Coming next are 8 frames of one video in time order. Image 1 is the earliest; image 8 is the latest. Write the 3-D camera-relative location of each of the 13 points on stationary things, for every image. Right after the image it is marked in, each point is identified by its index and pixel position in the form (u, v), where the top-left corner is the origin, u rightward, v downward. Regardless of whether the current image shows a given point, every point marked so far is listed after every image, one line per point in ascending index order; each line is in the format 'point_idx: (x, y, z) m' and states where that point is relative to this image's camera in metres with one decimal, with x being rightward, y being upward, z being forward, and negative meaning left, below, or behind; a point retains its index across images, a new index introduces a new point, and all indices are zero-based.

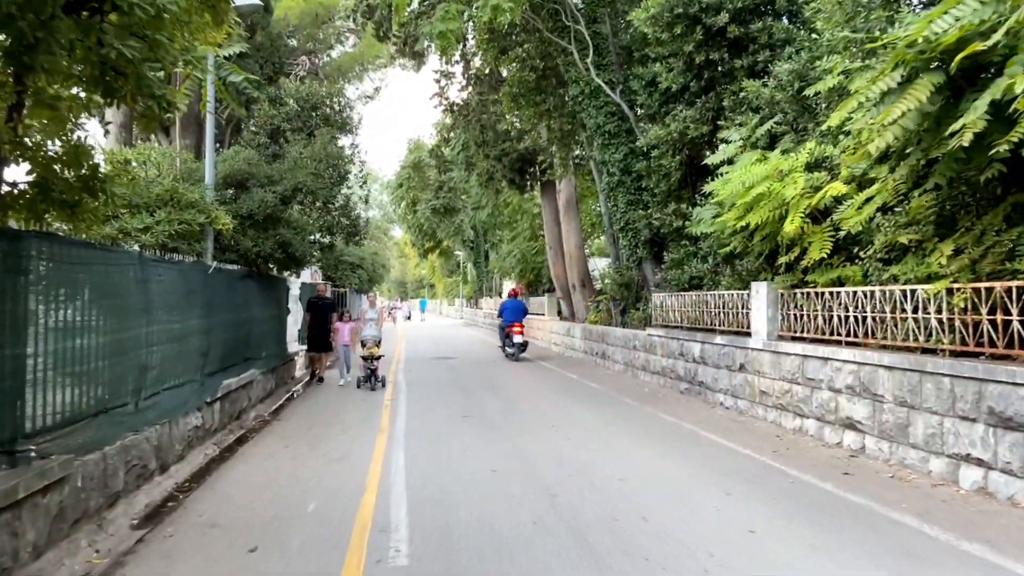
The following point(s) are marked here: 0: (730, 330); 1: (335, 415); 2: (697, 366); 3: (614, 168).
0: (+3.2, -0.6, +11.3) m
1: (-2.5, -1.9, +11.1) m
2: (+2.9, -1.2, +12.2) m
3: (+2.1, +2.5, +16.3) m
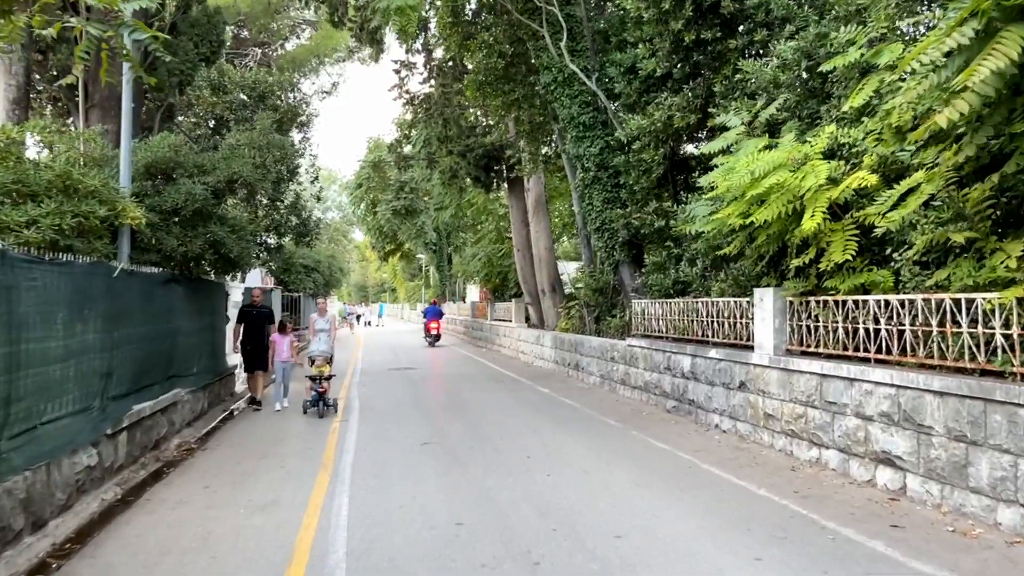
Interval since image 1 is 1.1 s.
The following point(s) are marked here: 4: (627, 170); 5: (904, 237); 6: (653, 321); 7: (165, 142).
0: (+2.7, -0.7, +10.0) m
1: (-2.9, -1.9, +9.5) m
2: (+2.4, -1.3, +10.8) m
3: (+1.5, +2.4, +14.9) m
4: (+2.1, +2.2, +14.3) m
5: (+3.7, +0.5, +7.3) m
6: (+2.3, -0.5, +12.6) m
7: (-5.0, +2.1, +11.2) m
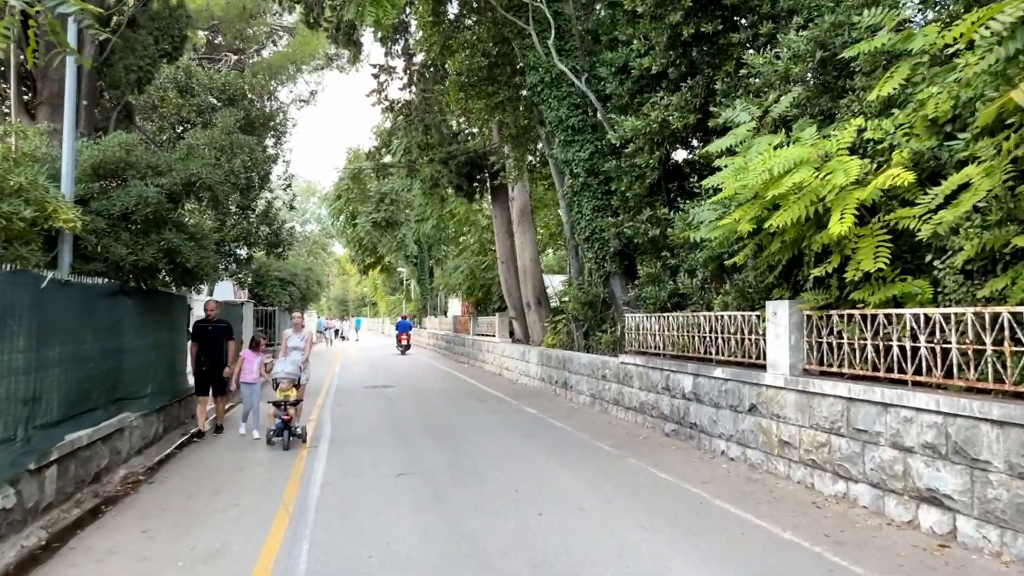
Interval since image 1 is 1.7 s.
0: (+2.6, -0.9, +9.1) m
1: (-3.1, -2.1, +8.5) m
2: (+2.2, -1.5, +9.9) m
3: (+1.2, +2.1, +14.0) m
4: (+1.9, +1.9, +13.5) m
5: (+3.6, +0.4, +6.4) m
6: (+2.1, -0.7, +11.7) m
7: (-5.2, +1.9, +10.2) m
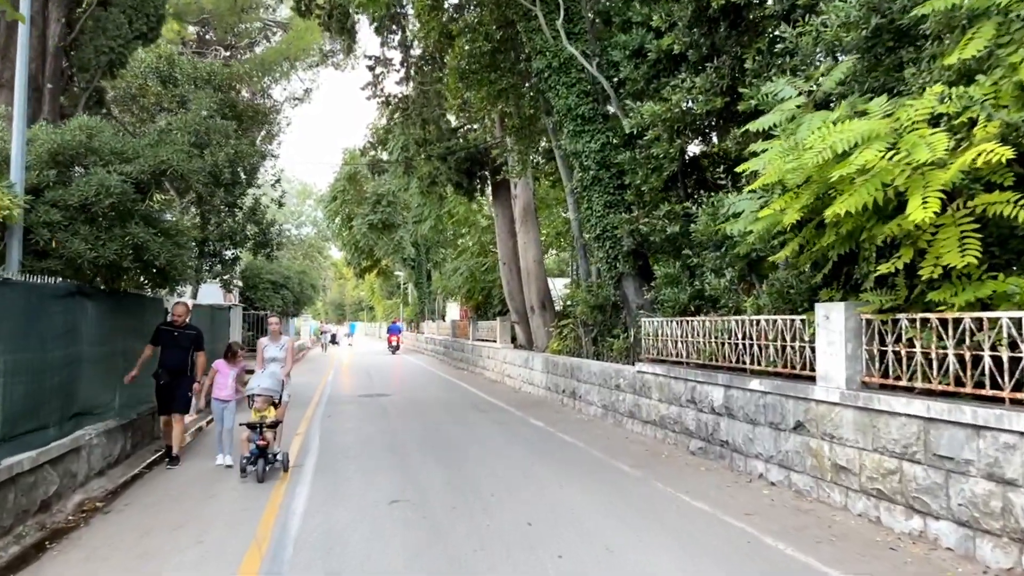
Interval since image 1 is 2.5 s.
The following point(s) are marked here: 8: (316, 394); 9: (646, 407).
0: (+2.7, -0.9, +8.0) m
1: (-3.0, -2.1, +7.4) m
2: (+2.3, -1.5, +8.8) m
3: (+1.3, +2.1, +13.0) m
4: (+2.0, +1.9, +12.4) m
5: (+3.7, +0.4, +5.4) m
6: (+2.1, -0.7, +10.6) m
7: (-5.1, +1.9, +9.1) m
8: (-4.7, -2.6, +18.8) m
9: (+1.9, -1.7, +10.9) m
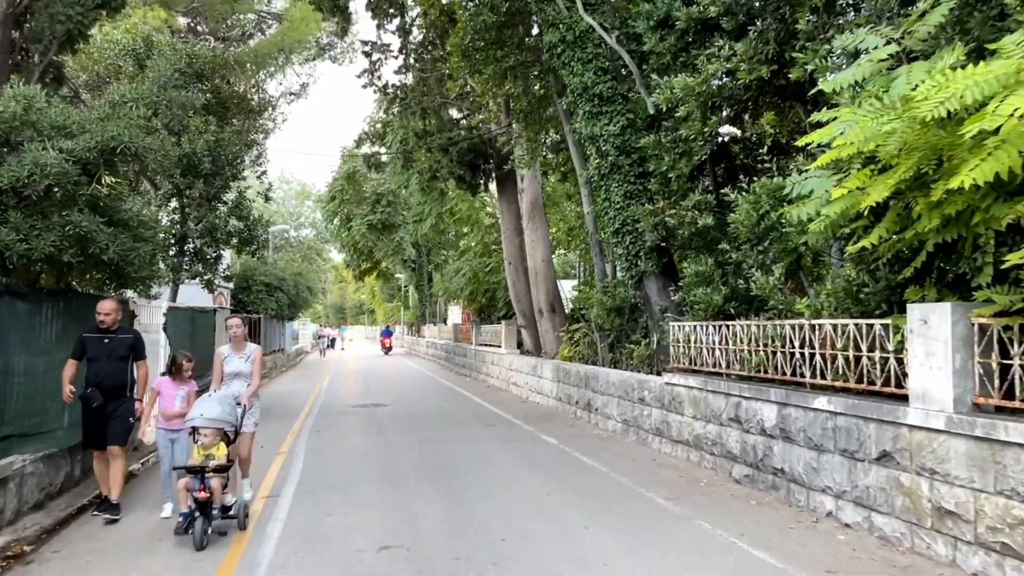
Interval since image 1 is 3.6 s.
0: (+2.8, -0.8, +6.6) m
1: (-2.9, -2.1, +6.0) m
2: (+2.5, -1.5, +7.4) m
3: (+1.4, +2.1, +11.6) m
4: (+2.1, +1.9, +11.0) m
5: (+3.8, +0.4, +4.0) m
6: (+2.3, -0.7, +9.2) m
7: (-5.0, +1.9, +7.7) m
8: (-4.6, -2.6, +17.4) m
9: (+2.0, -1.7, +9.5) m
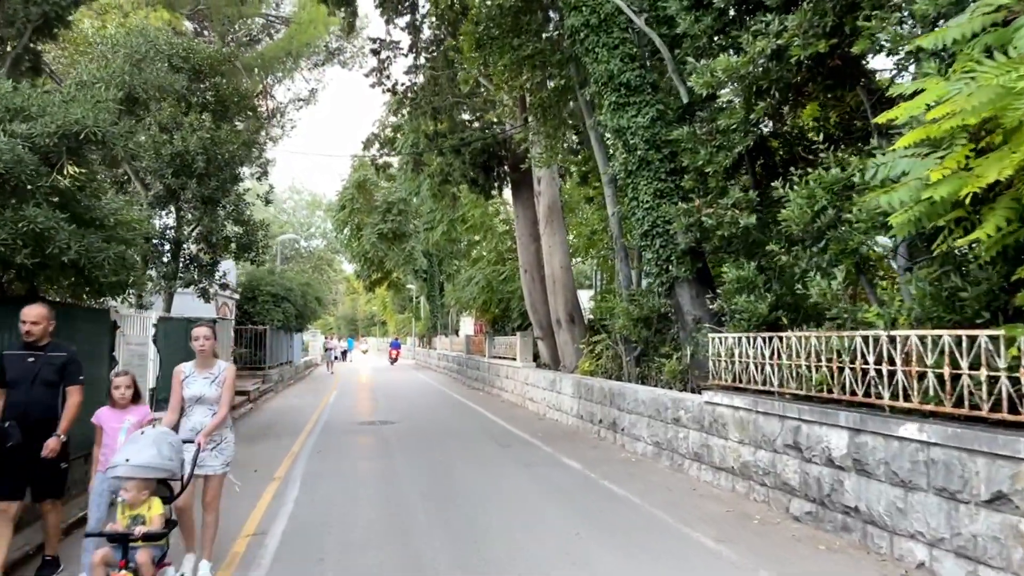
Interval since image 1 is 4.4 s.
0: (+3.0, -0.9, +5.5) m
1: (-2.7, -2.1, +4.9) m
2: (+2.6, -1.5, +6.3) m
3: (+1.7, +2.0, +10.5) m
4: (+2.3, +1.8, +9.9) m
5: (+3.9, +0.4, +2.8) m
6: (+2.5, -0.8, +8.1) m
7: (-4.8, +1.9, +6.8) m
8: (-4.2, -2.8, +16.3) m
9: (+2.2, -1.7, +8.4) m
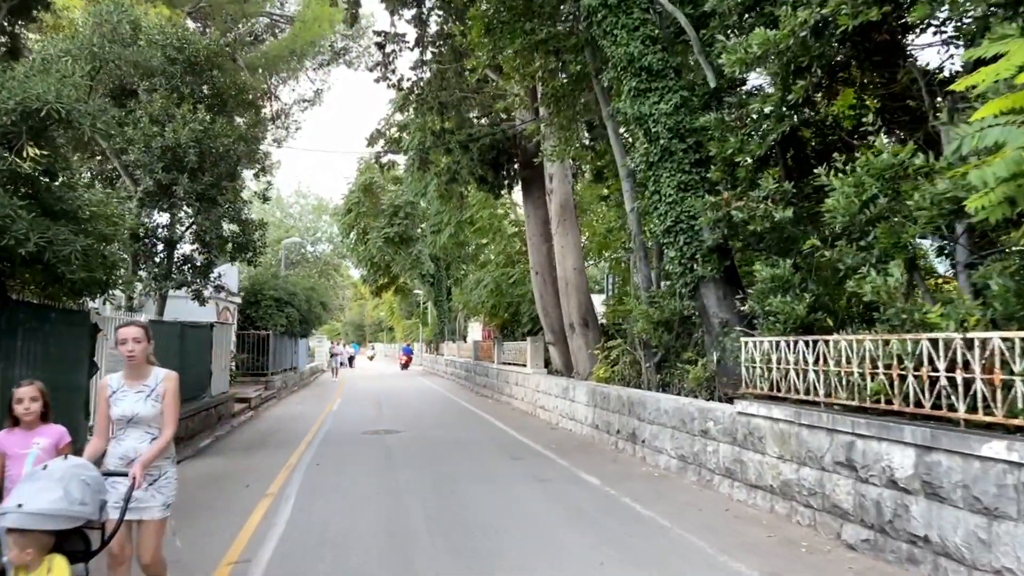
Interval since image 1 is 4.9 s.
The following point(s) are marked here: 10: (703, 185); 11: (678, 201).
0: (+3.1, -0.8, +4.7) m
1: (-2.6, -2.0, +4.2) m
2: (+2.8, -1.5, +5.5) m
3: (+1.8, +2.0, +9.7) m
4: (+2.5, +1.8, +9.2) m
5: (+4.0, +0.5, +2.0) m
6: (+2.6, -0.8, +7.3) m
7: (-4.6, +1.9, +6.1) m
8: (-4.0, -2.8, +15.6) m
9: (+2.4, -1.7, +7.5) m
10: (+2.4, +1.3, +9.7) m
11: (+2.1, +1.1, +9.7) m
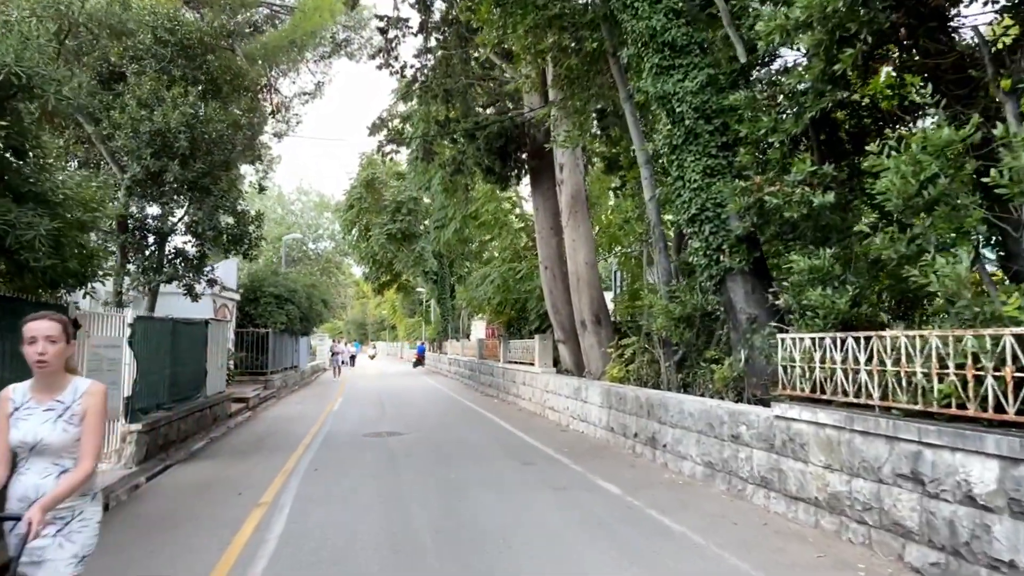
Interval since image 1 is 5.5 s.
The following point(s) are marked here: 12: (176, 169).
0: (+3.2, -0.8, +4.0) m
1: (-2.5, -2.0, +3.5) m
2: (+2.9, -1.4, +4.8) m
3: (+2.0, +2.1, +9.0) m
4: (+2.6, +1.9, +8.4) m
5: (+4.1, +0.5, +1.3) m
6: (+2.8, -0.7, +6.6) m
7: (-4.5, +2.0, +5.3) m
8: (-3.8, -2.7, +14.9) m
9: (+2.5, -1.6, +6.8) m
10: (+2.5, +1.4, +9.0) m
11: (+2.2, +1.2, +9.0) m
12: (-4.9, +1.7, +11.4) m
